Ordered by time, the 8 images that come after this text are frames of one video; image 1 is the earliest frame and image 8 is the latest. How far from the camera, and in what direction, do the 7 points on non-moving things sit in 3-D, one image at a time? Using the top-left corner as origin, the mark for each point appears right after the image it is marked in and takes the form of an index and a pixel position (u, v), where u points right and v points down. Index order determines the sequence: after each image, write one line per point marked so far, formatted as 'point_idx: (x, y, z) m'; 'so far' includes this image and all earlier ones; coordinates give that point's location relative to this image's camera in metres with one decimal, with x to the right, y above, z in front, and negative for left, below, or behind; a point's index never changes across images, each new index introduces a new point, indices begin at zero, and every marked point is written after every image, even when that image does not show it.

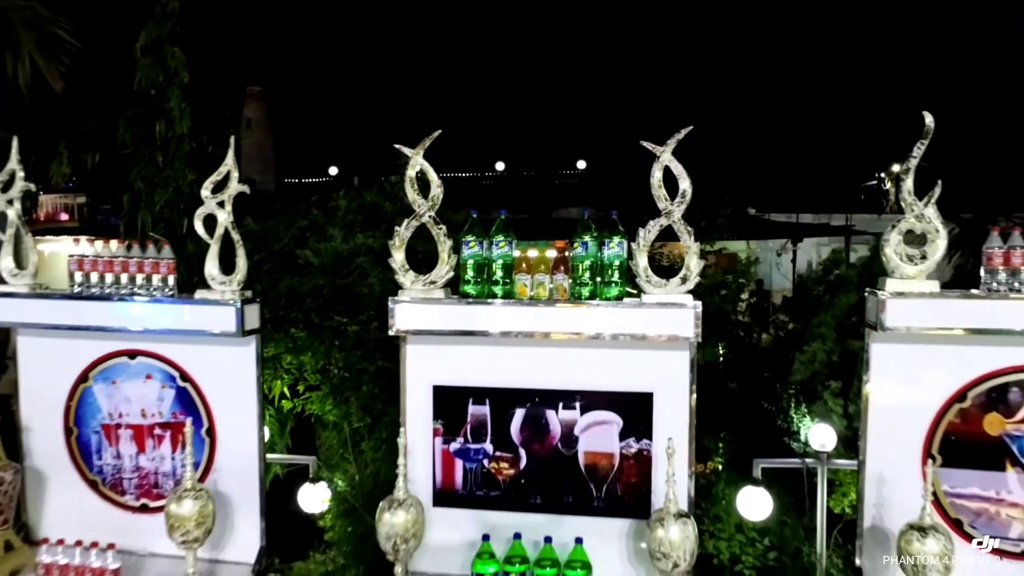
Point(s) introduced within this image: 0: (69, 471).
0: (-1.5, -0.6, +2.5) m
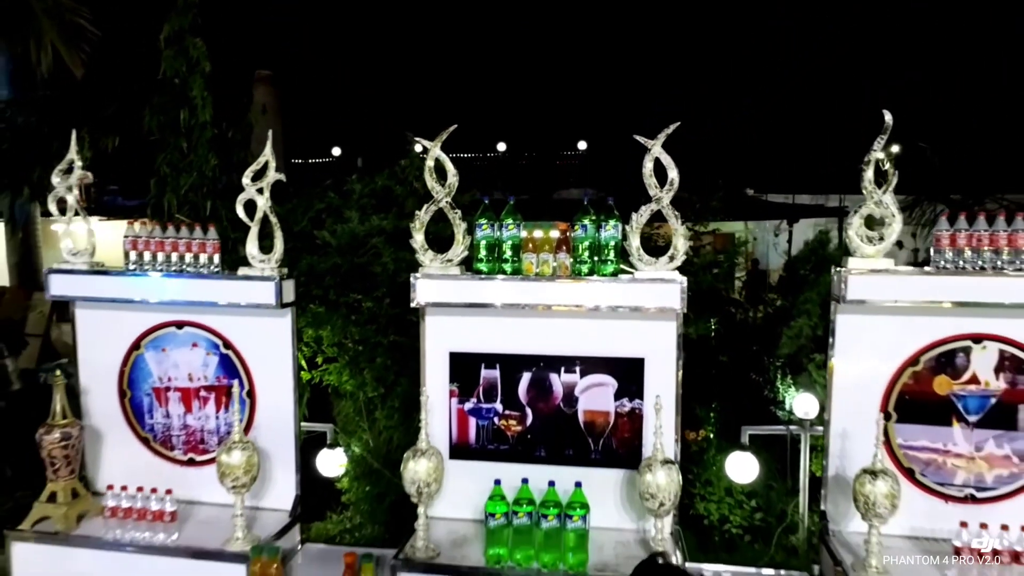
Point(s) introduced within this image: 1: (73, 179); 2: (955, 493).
0: (-1.5, -0.6, +2.8) m
1: (-1.7, +0.4, +2.8) m
2: (+1.5, -0.7, +2.4) m
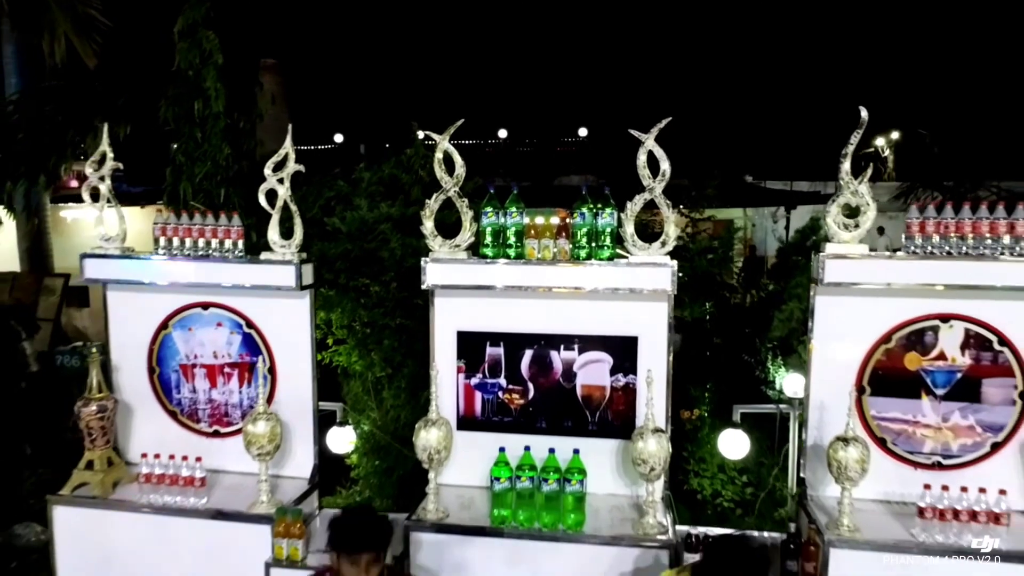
0: (-1.5, -0.5, +3.0) m
1: (-1.7, +0.5, +2.9) m
2: (+1.5, -0.6, +2.6) m
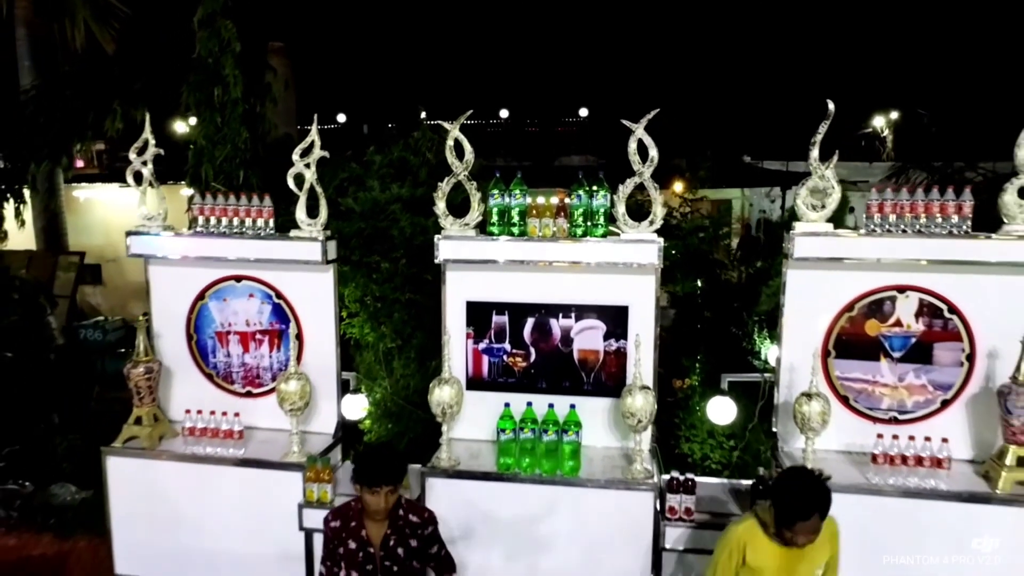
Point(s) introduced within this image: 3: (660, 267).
0: (-1.5, -0.4, +3.3) m
1: (-1.7, +0.6, +3.2) m
2: (+1.5, -0.5, +2.9) m
3: (+0.6, +0.1, +2.9) m
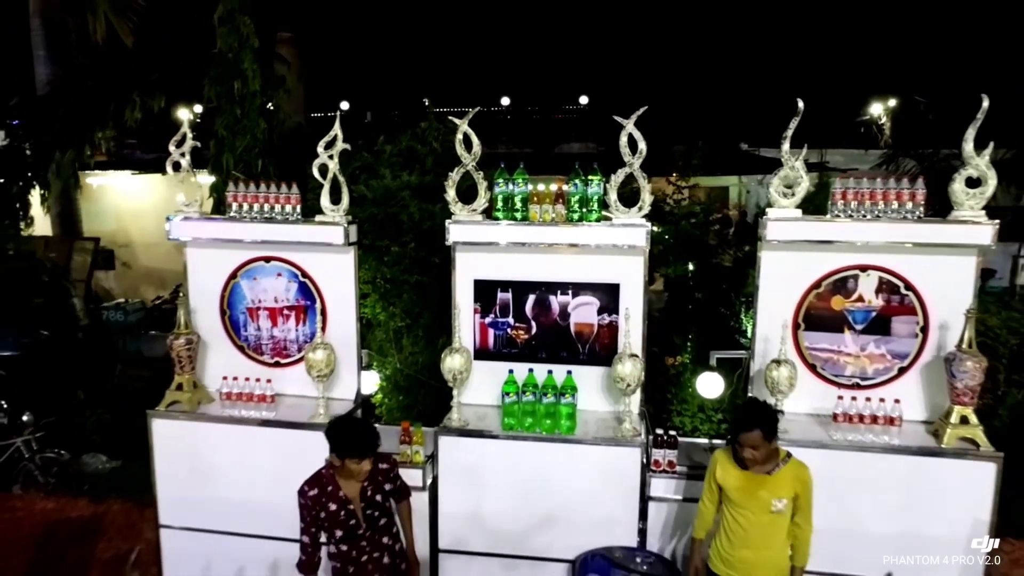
0: (-1.5, -0.3, +3.7) m
1: (-1.6, +0.7, +3.6) m
2: (+1.5, -0.4, +3.2) m
3: (+0.6, +0.2, +3.2) m
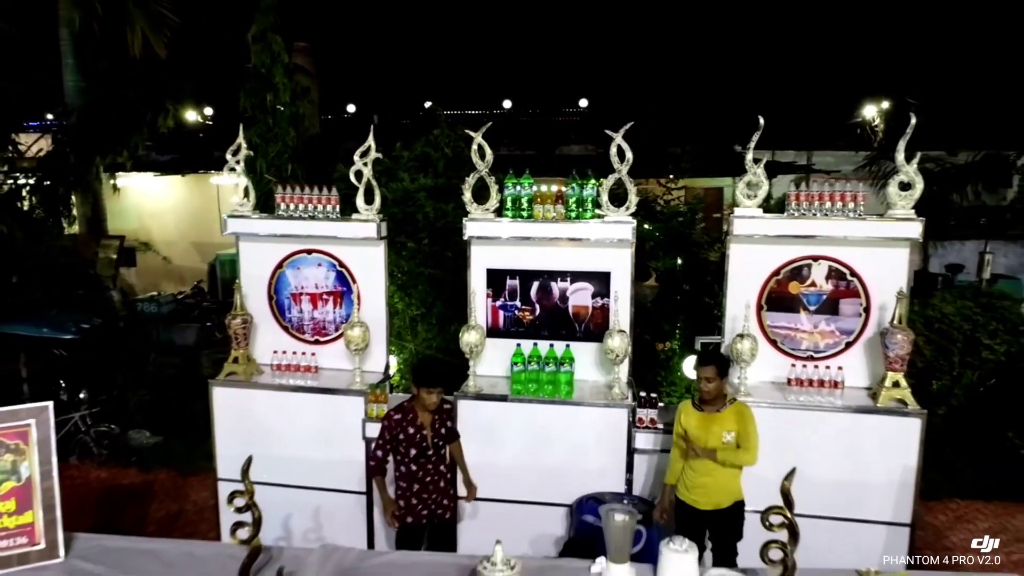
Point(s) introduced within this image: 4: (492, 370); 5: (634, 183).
0: (-1.4, -0.2, +4.3) m
1: (-1.6, +0.8, +4.2) m
2: (+1.5, -0.4, +3.8) m
3: (+0.6, +0.2, +3.8) m
4: (-0.1, -0.5, +4.1) m
5: (+0.7, +0.6, +3.8) m
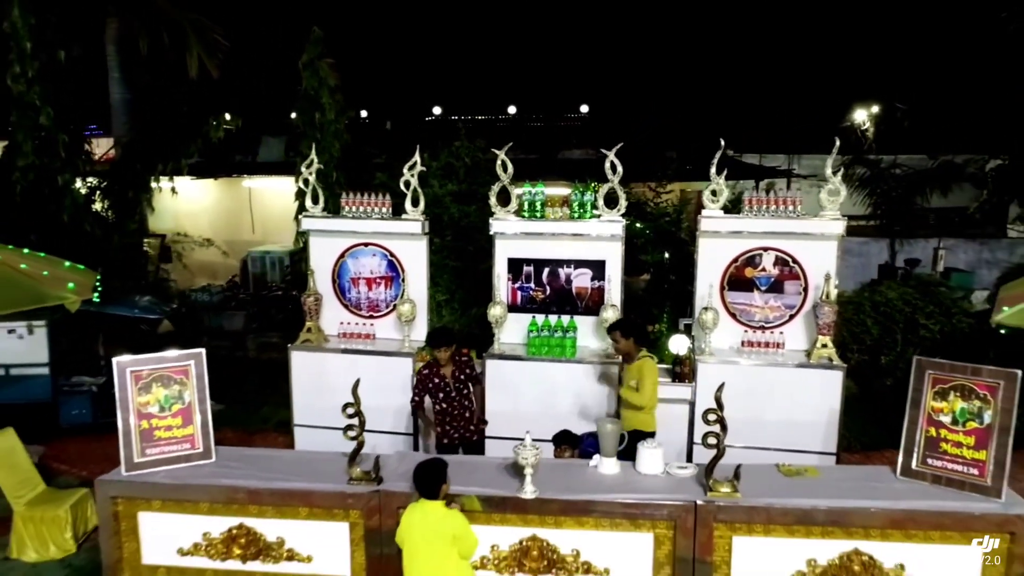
0: (-1.3, -0.1, +5.3) m
1: (-1.5, +0.9, +5.2) m
2: (+1.6, -0.2, +4.9) m
3: (+0.8, +0.4, +4.9) m
4: (0.0, -0.4, +5.2) m
5: (+0.8, +0.7, +4.9) m
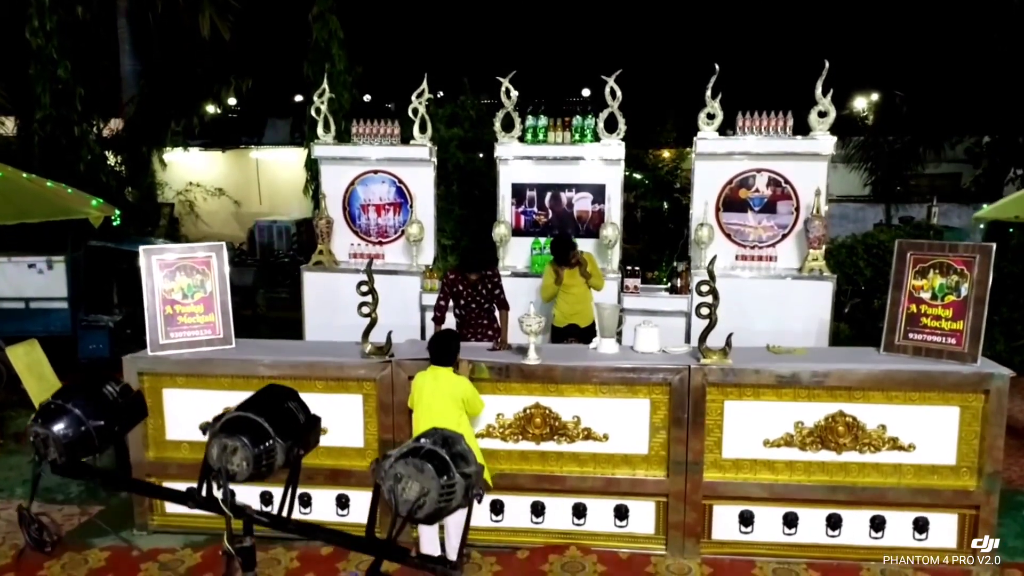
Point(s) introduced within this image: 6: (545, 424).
0: (-1.3, +0.5, +5.5) m
1: (-1.5, +1.4, +5.4) m
2: (+1.7, +0.3, +5.1) m
3: (+0.8, +0.9, +5.1) m
4: (0.0, +0.2, +5.4) m
5: (+0.8, +1.2, +5.1) m
6: (+0.2, -0.7, +3.4) m
